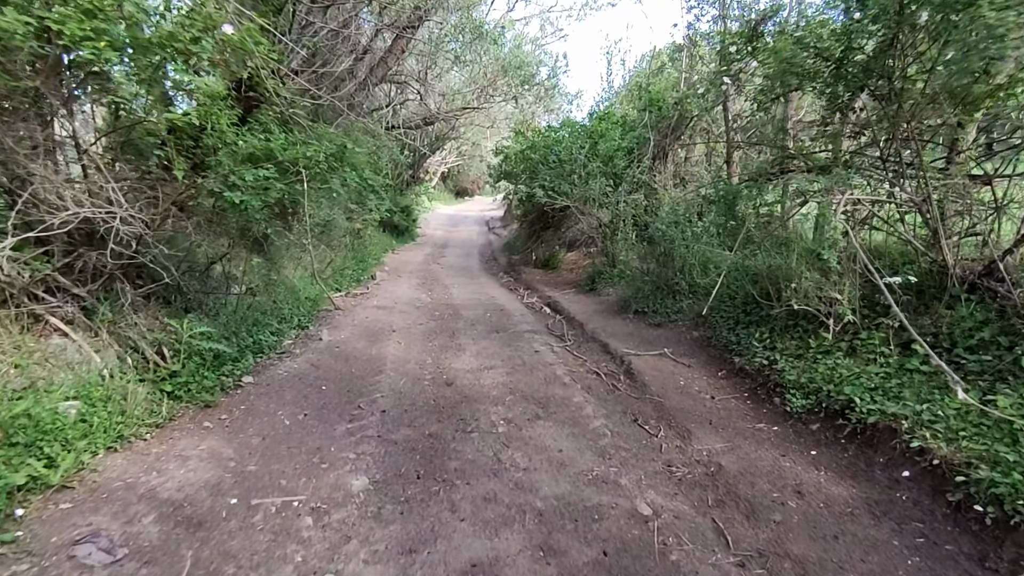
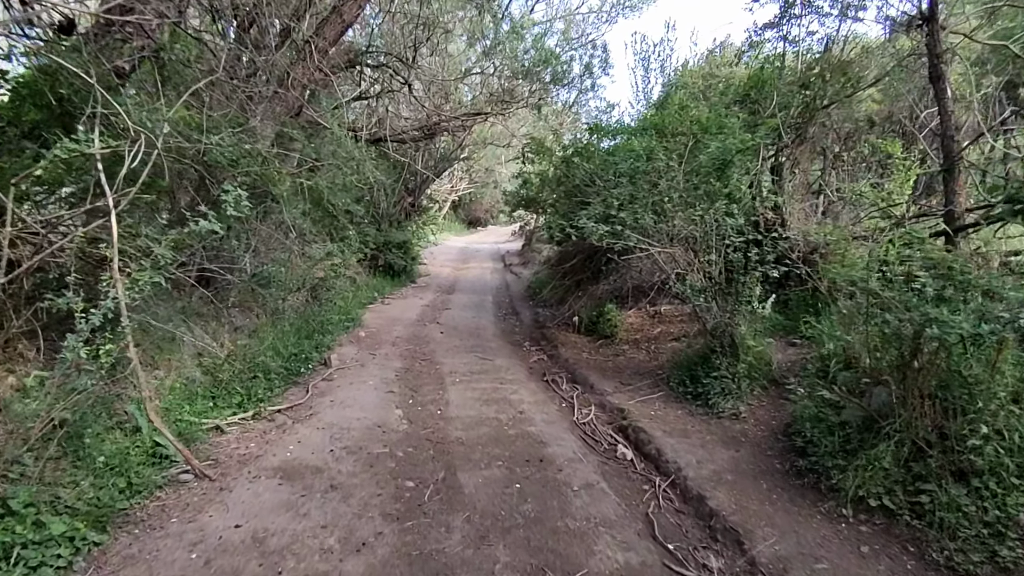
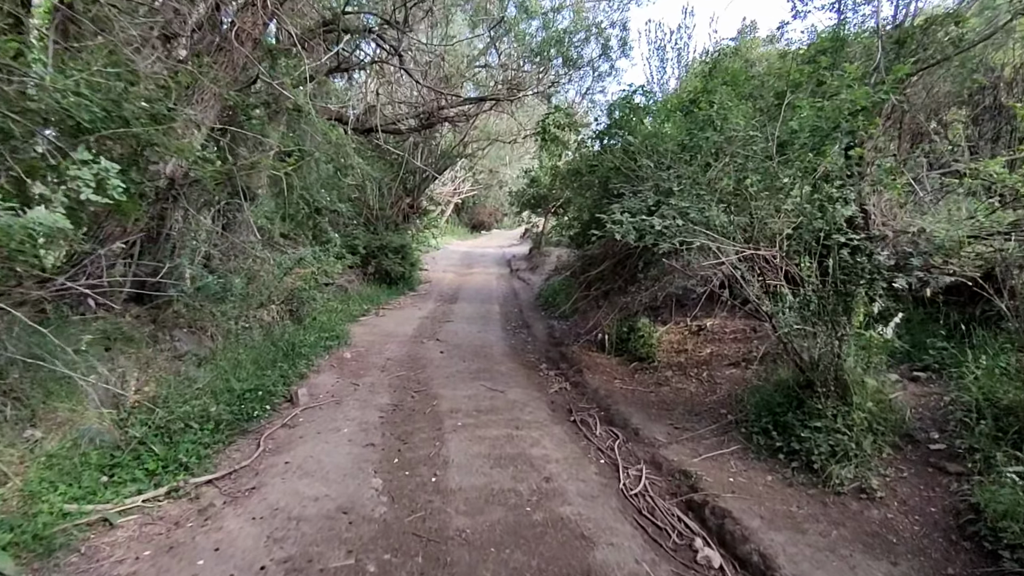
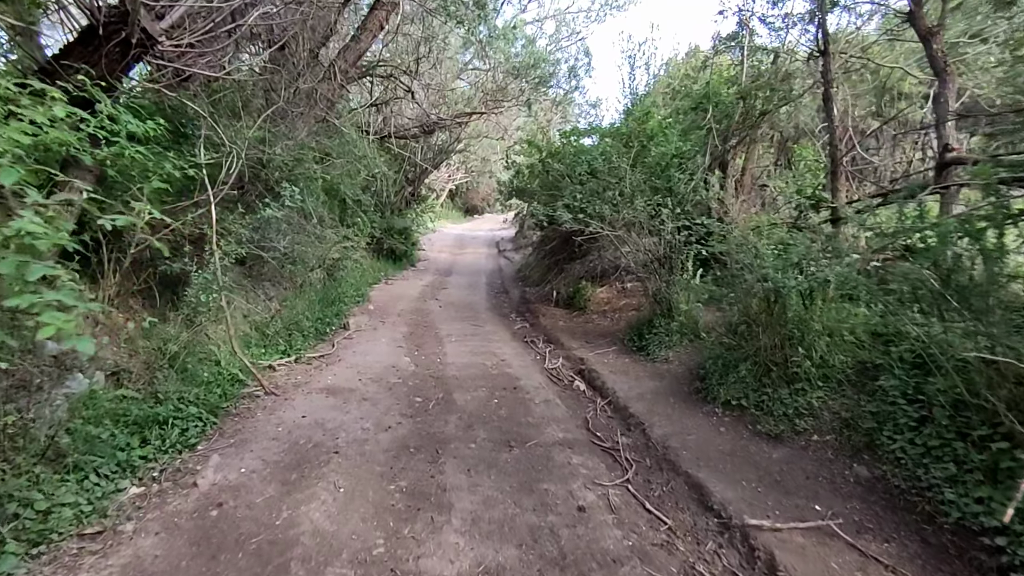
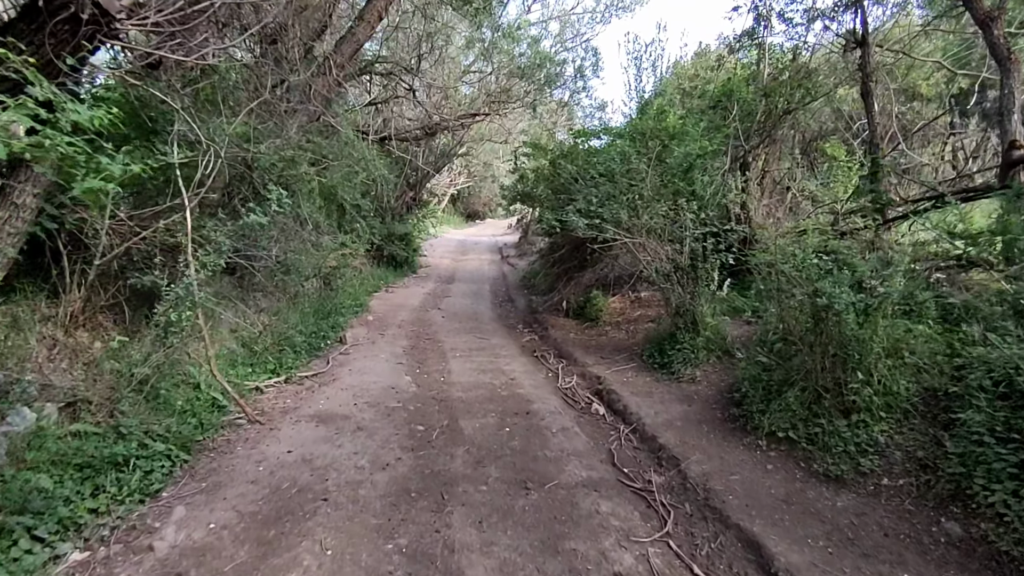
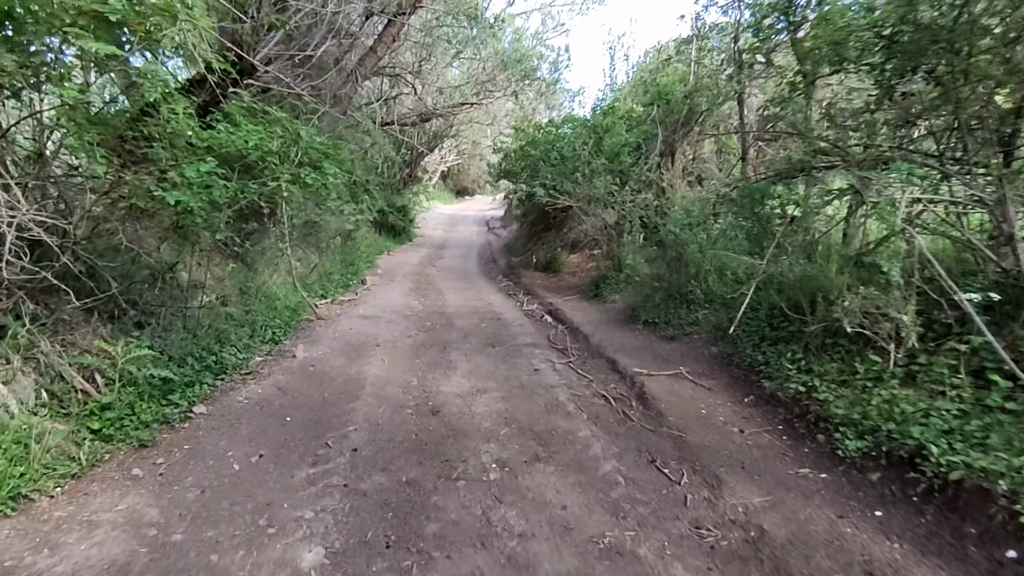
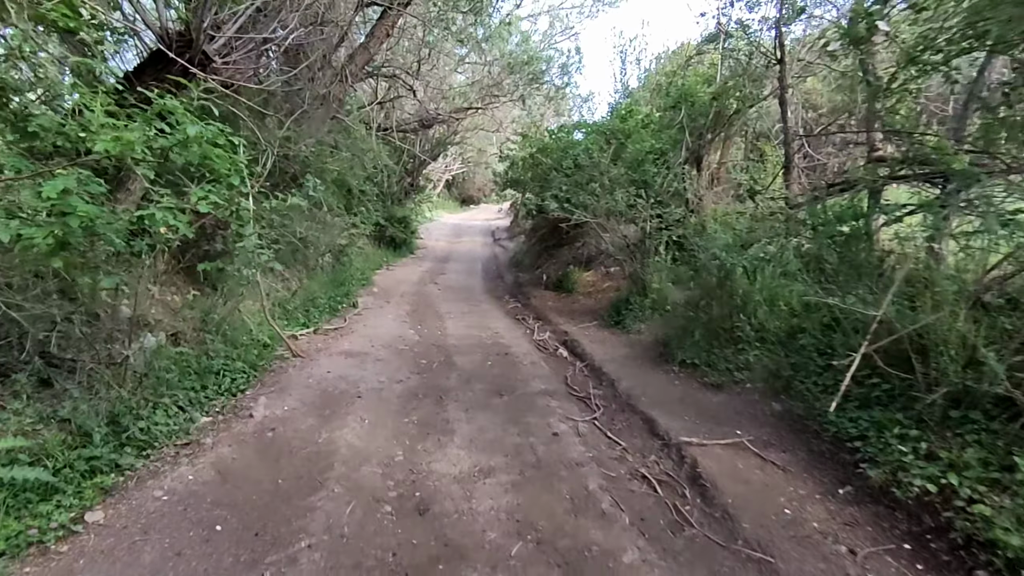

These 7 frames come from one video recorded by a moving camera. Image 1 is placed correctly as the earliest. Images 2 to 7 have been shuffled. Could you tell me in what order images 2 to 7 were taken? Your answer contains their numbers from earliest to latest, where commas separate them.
6, 7, 4, 5, 2, 3
